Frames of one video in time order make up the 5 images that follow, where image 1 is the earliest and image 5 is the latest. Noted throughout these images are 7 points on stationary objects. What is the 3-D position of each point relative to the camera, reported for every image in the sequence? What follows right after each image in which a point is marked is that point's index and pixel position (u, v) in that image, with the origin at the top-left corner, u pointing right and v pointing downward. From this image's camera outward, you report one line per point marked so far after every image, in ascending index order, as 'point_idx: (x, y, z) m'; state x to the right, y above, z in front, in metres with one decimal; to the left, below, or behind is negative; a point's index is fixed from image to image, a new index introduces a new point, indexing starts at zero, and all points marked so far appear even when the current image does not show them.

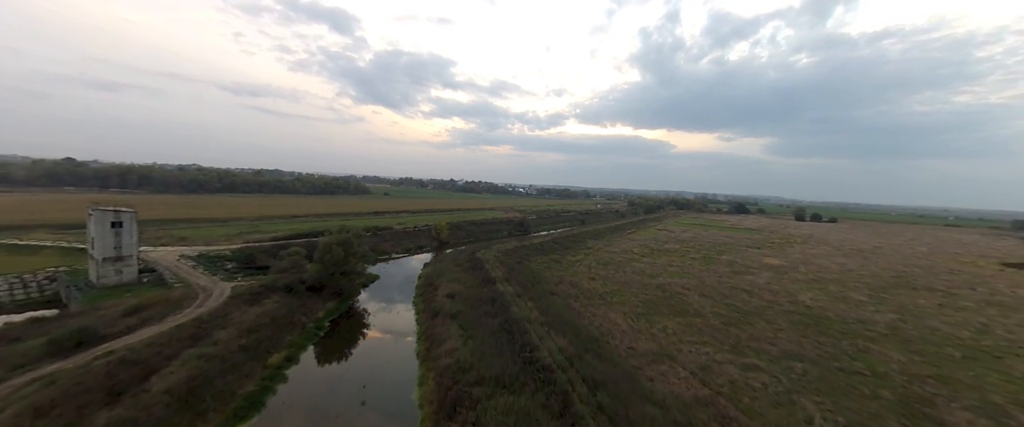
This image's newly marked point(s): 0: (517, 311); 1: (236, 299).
0: (+0.3, -4.7, +15.8) m
1: (-13.6, -4.2, +16.4) m
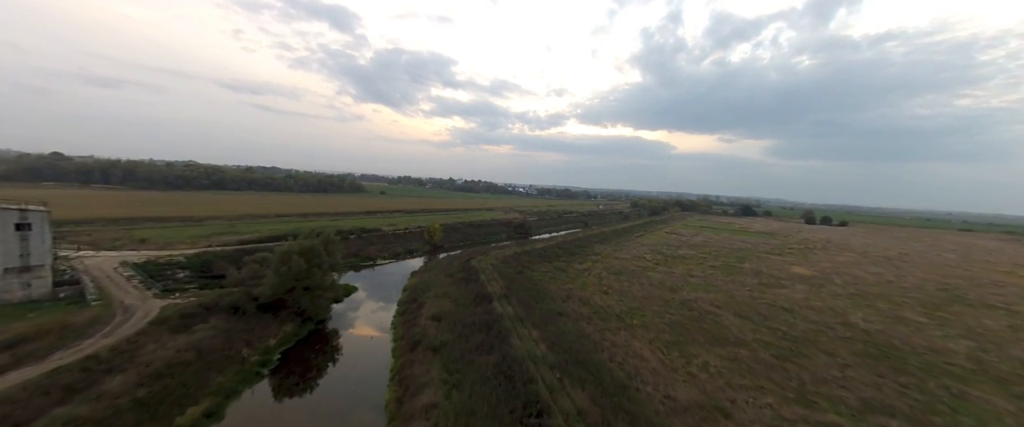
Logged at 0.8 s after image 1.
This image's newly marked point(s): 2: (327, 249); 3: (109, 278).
0: (+0.3, -4.9, +12.2) m
1: (-13.6, -4.3, +12.8) m
2: (-10.6, -2.0, +18.9) m
3: (-21.1, -3.4, +17.4) m
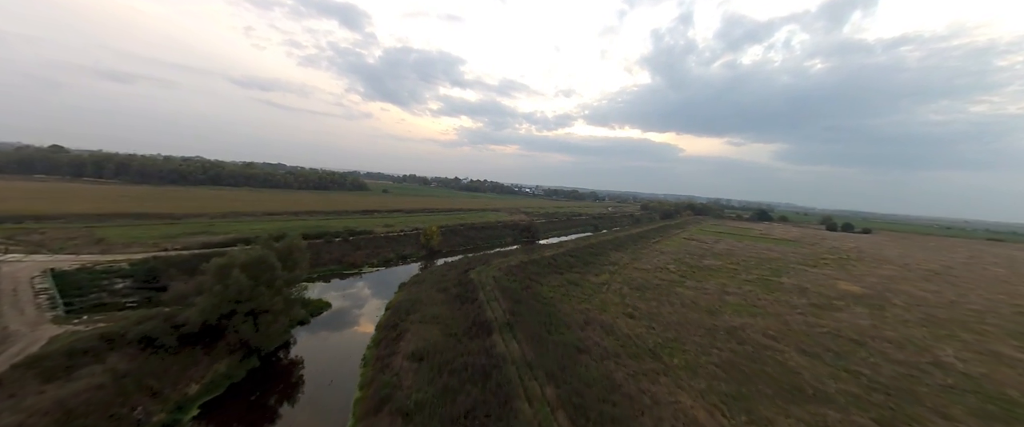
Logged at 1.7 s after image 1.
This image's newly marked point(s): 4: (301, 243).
0: (+0.4, -5.1, +8.4) m
1: (-13.4, -4.2, +9.2) m
2: (-10.3, -2.1, +15.3) m
3: (-20.8, -3.2, +13.9) m
4: (-10.2, -1.4, +16.0) m
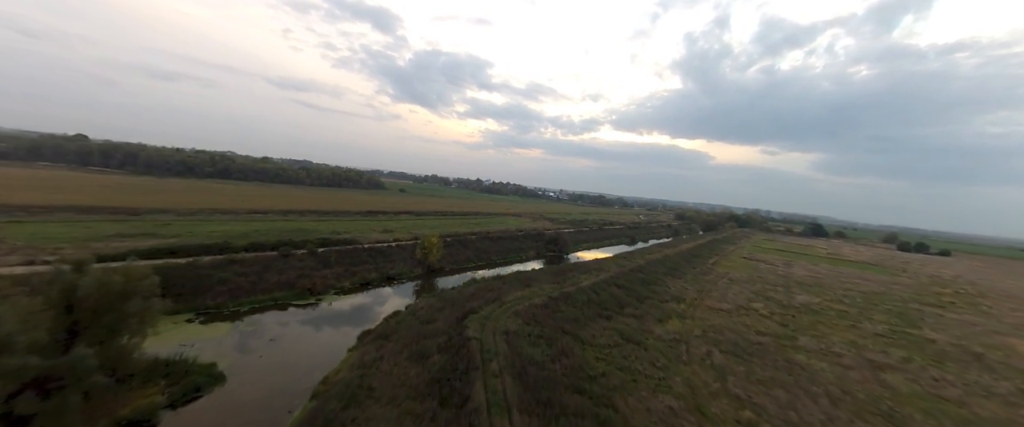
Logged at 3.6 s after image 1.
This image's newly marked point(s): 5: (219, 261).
0: (+0.5, -5.5, +0.4) m
1: (-13.2, -4.3, +2.2) m
2: (-9.6, -2.3, +8.0) m
3: (-20.3, -3.0, +7.4) m
4: (-9.4, -1.6, +8.8) m
5: (-14.7, -2.4, +16.6) m
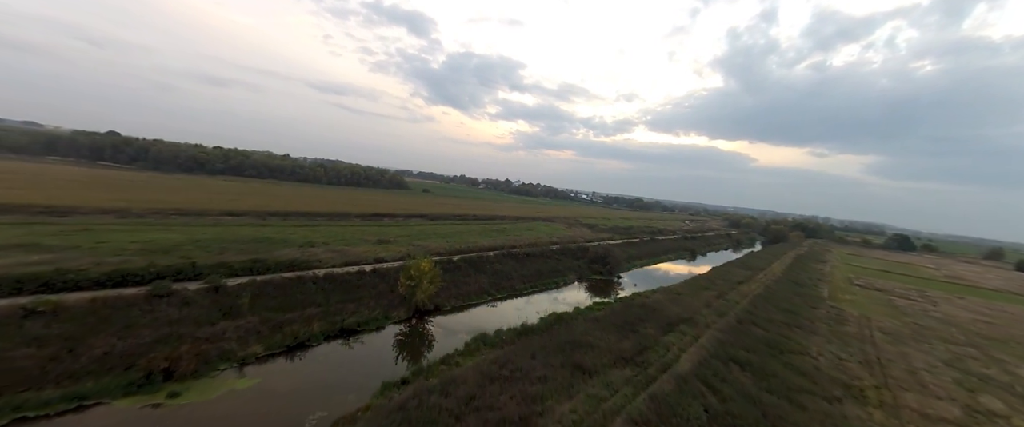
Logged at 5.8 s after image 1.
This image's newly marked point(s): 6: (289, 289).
0: (-0.1, -6.0, -8.6) m
1: (-13.6, -4.5, -5.6) m
2: (-9.4, -2.6, -0.1) m
3: (-20.1, -3.2, +0.2) m
4: (-9.1, -2.0, +0.7) m
5: (-13.7, -2.7, +9.0) m
6: (-8.9, -3.1, +13.7) m
